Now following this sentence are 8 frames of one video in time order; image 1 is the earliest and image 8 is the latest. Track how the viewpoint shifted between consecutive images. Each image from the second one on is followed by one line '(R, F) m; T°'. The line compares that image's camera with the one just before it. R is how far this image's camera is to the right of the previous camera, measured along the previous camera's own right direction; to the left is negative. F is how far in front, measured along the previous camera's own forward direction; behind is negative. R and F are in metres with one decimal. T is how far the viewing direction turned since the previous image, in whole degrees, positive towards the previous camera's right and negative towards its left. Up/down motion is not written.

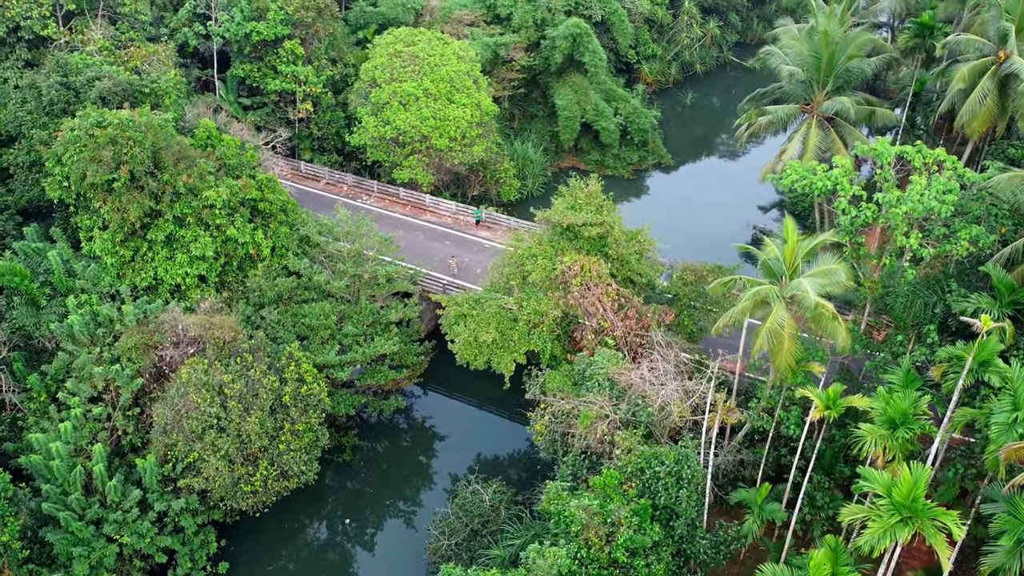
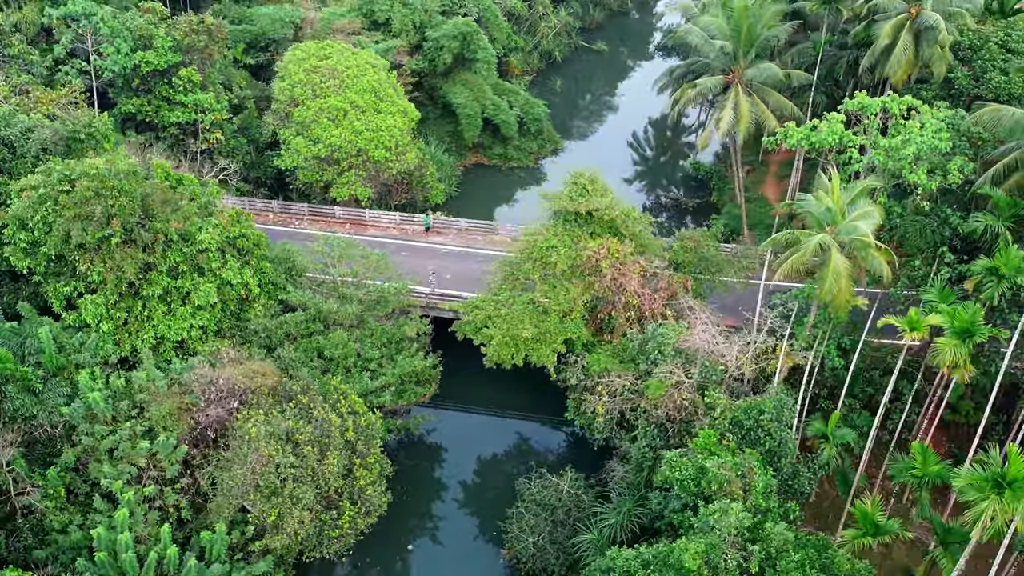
(-5.7, +0.4) m; +14°
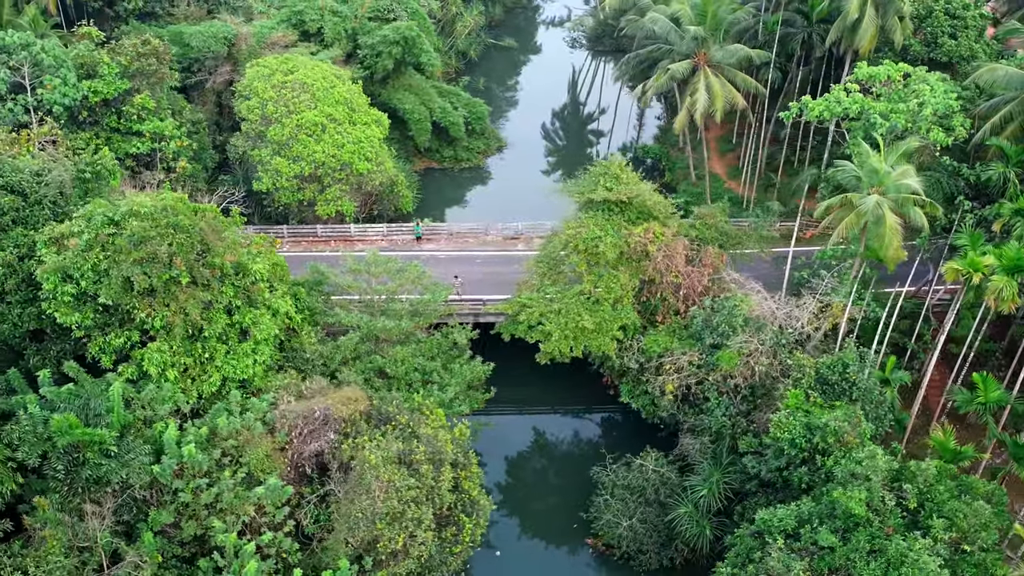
(-5.1, +0.3) m; +10°
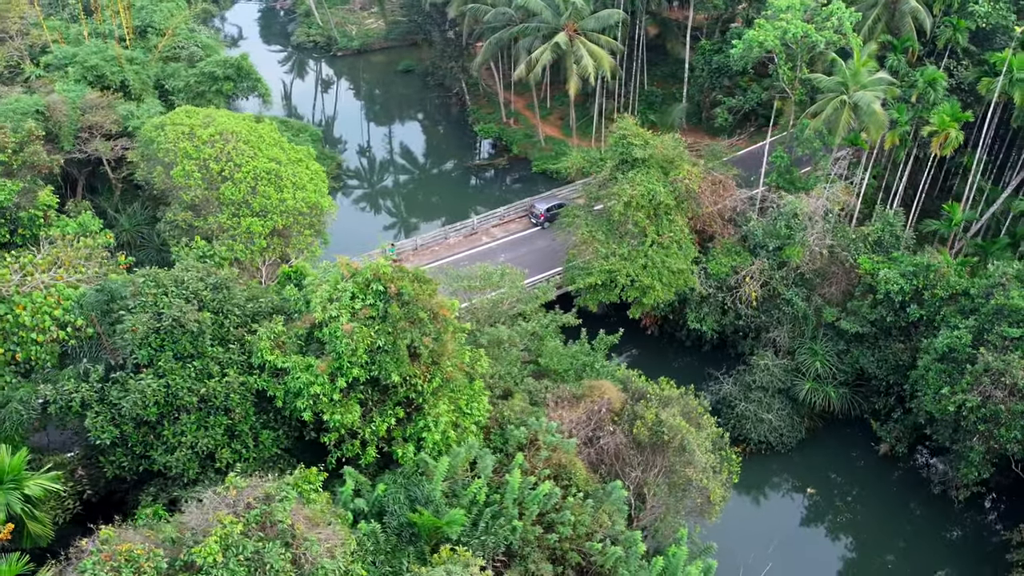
(-12.6, +2.4) m; +26°
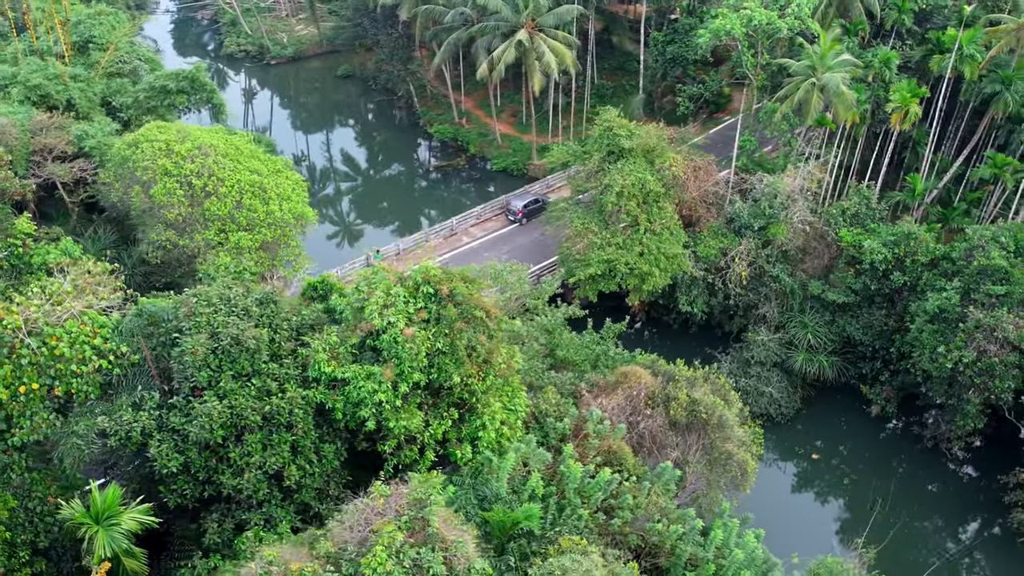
(-2.5, 0.0) m; +6°
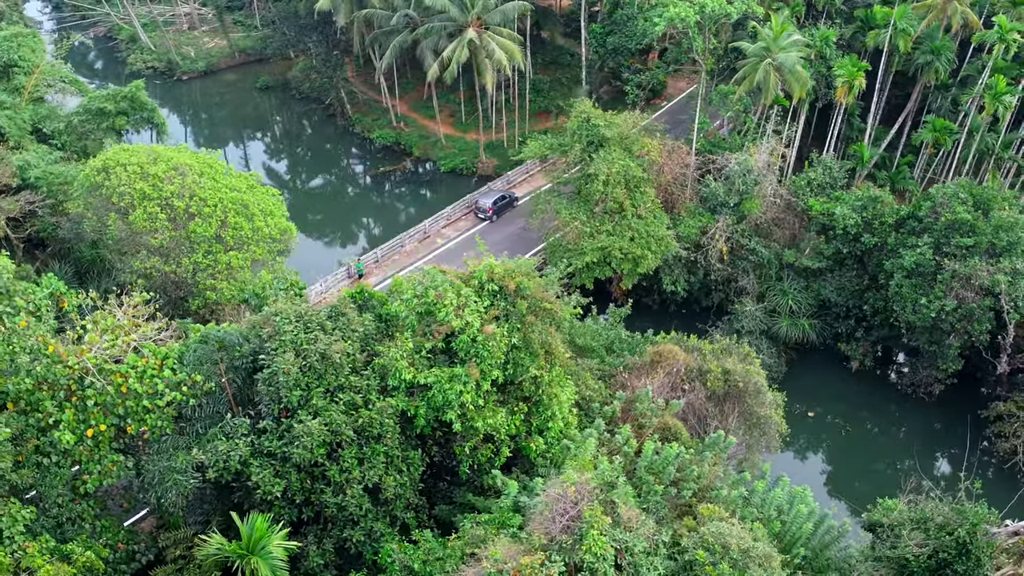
(-3.2, 0.0) m; +8°
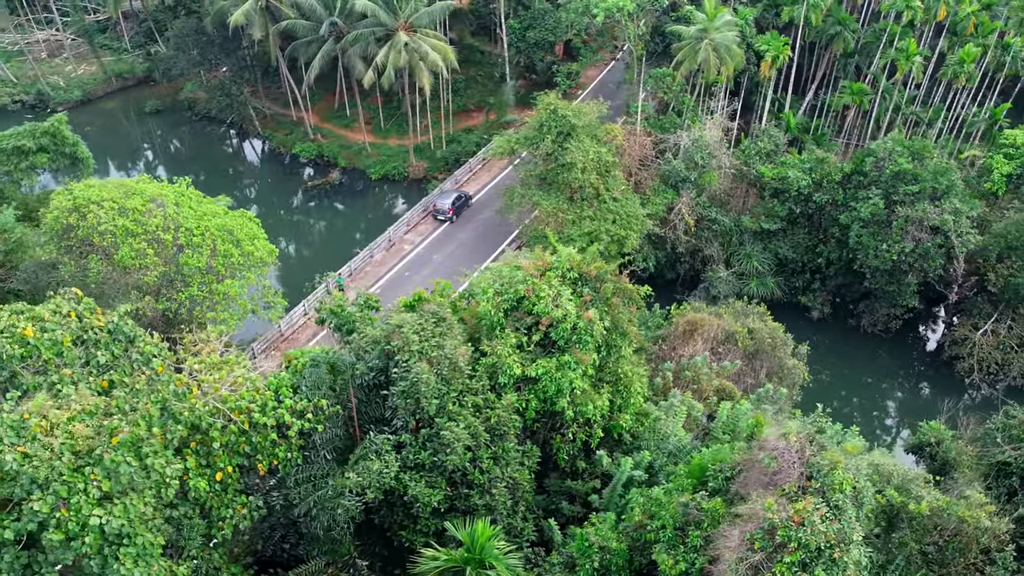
(-4.3, +0.1) m; +10°
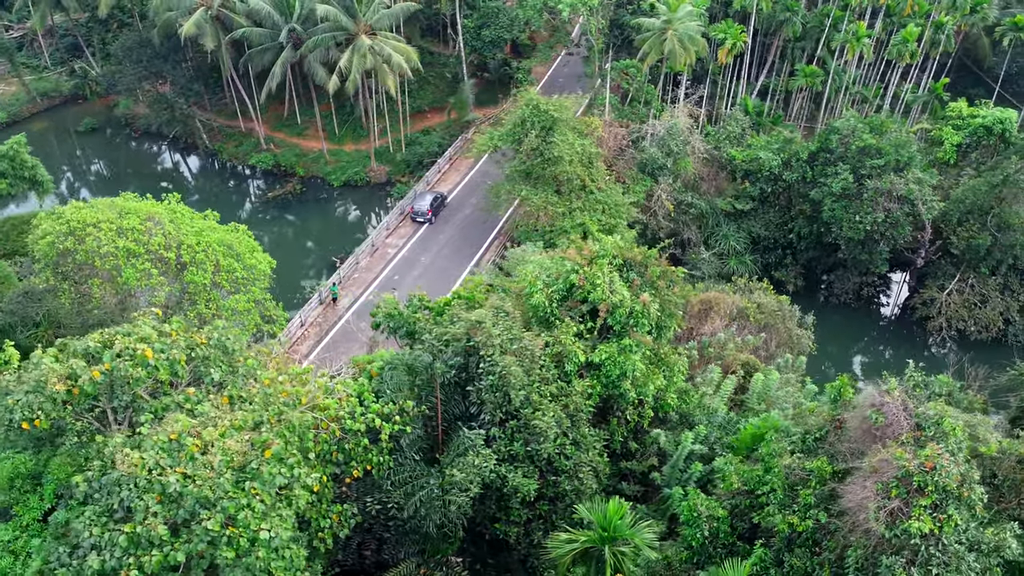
(-2.6, -0.1) m; +6°
